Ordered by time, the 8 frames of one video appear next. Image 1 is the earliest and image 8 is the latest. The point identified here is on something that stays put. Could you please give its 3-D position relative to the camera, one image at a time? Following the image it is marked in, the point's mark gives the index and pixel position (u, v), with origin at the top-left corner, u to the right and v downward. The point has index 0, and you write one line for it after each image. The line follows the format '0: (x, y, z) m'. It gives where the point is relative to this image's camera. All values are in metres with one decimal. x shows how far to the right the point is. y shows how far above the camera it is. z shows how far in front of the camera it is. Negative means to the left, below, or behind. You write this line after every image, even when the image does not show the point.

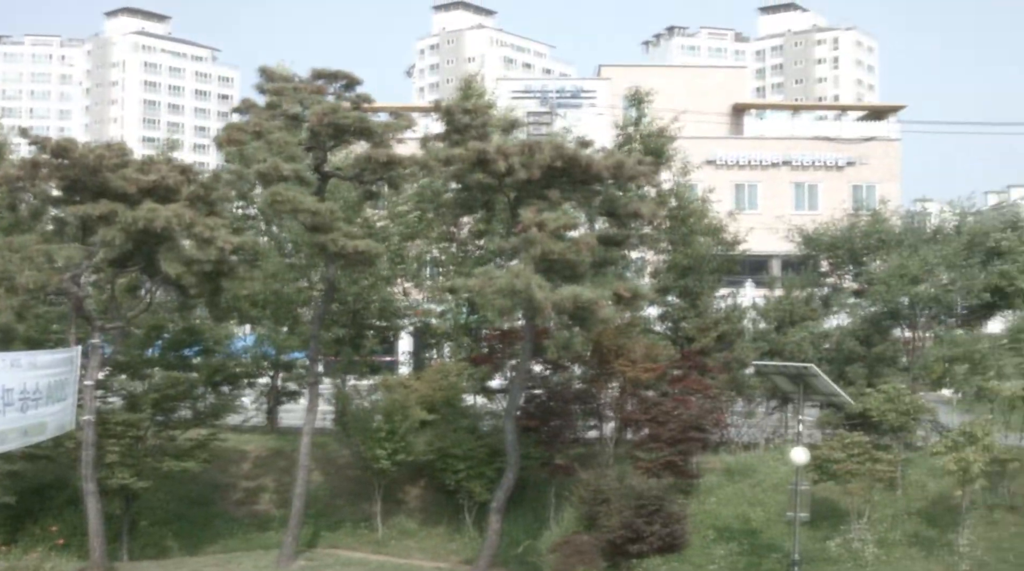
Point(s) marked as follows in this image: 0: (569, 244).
0: (+0.7, +0.5, +16.4) m
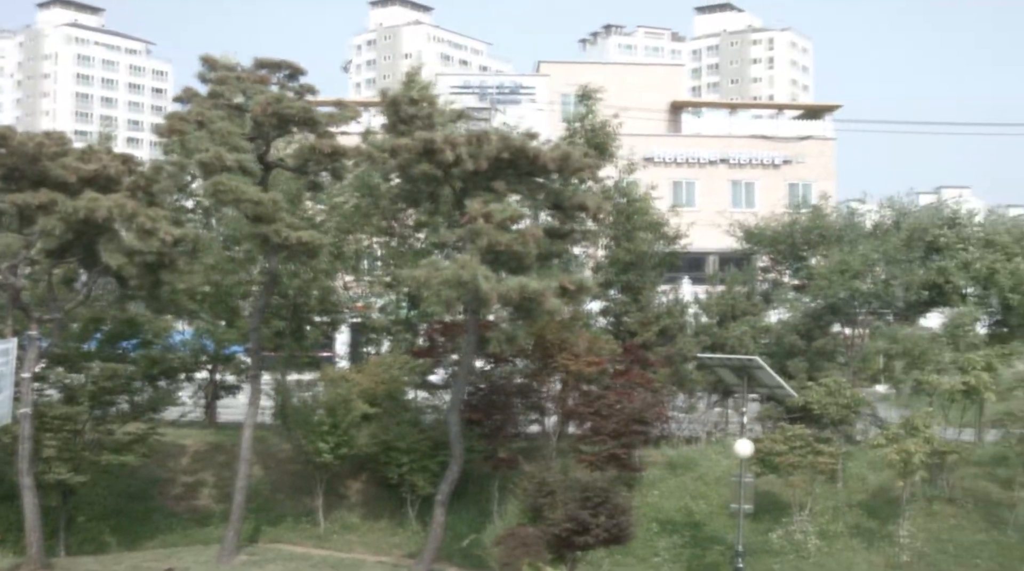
0: (0.0, +0.6, +16.4) m
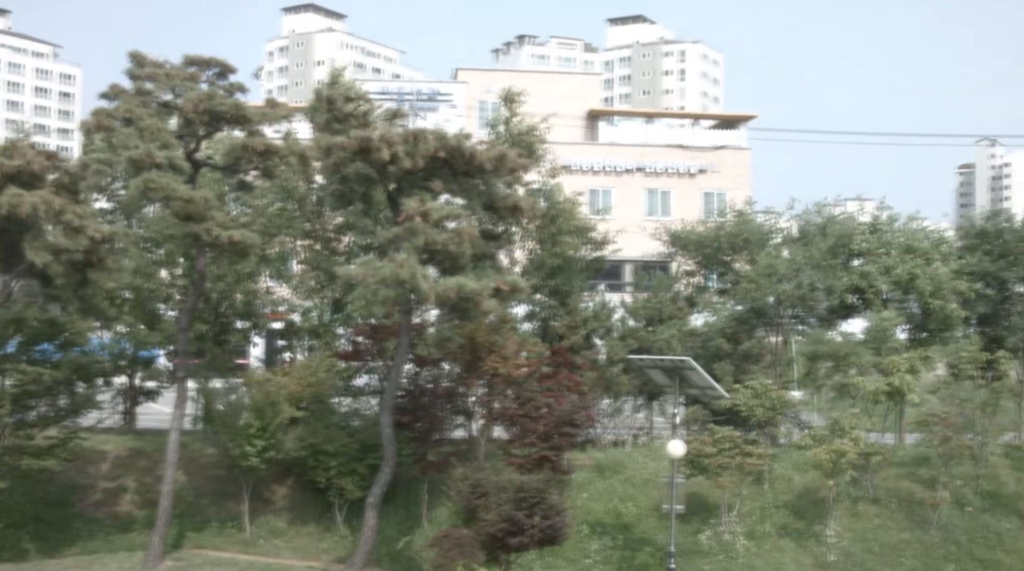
0: (-0.8, +0.6, +16.3) m
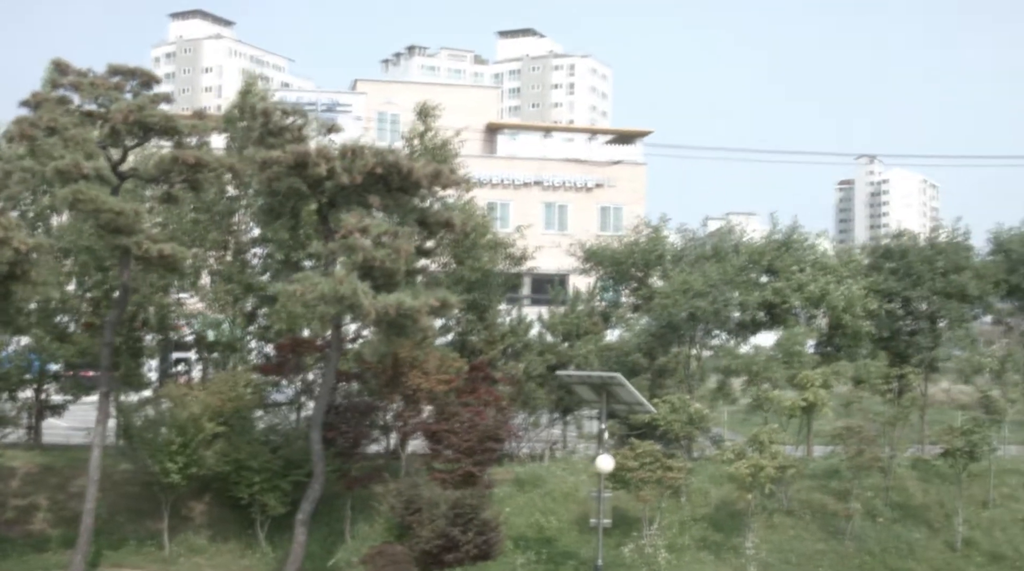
0: (-1.6, +0.4, +16.3) m
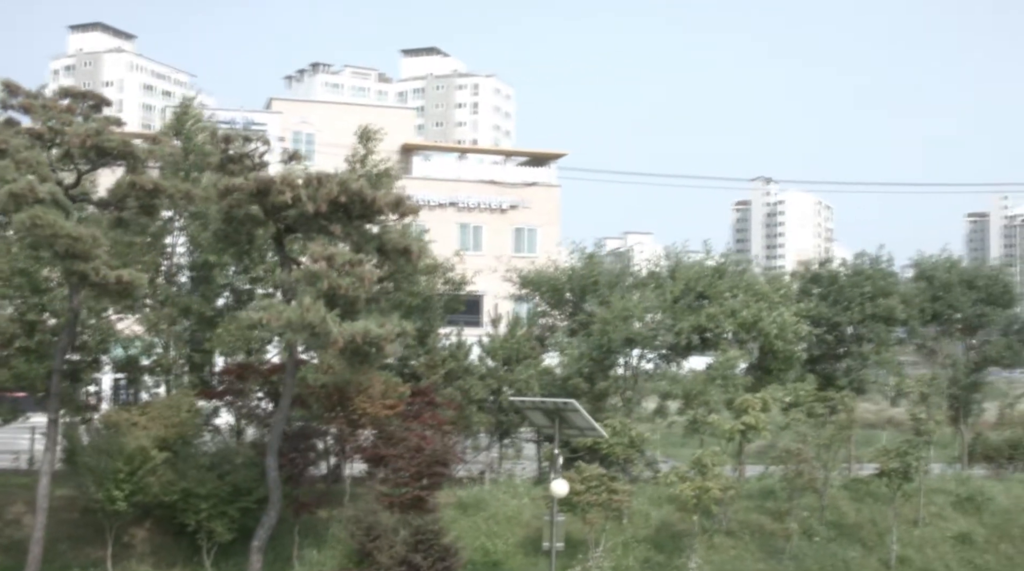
0: (-2.0, +0.1, +16.4) m
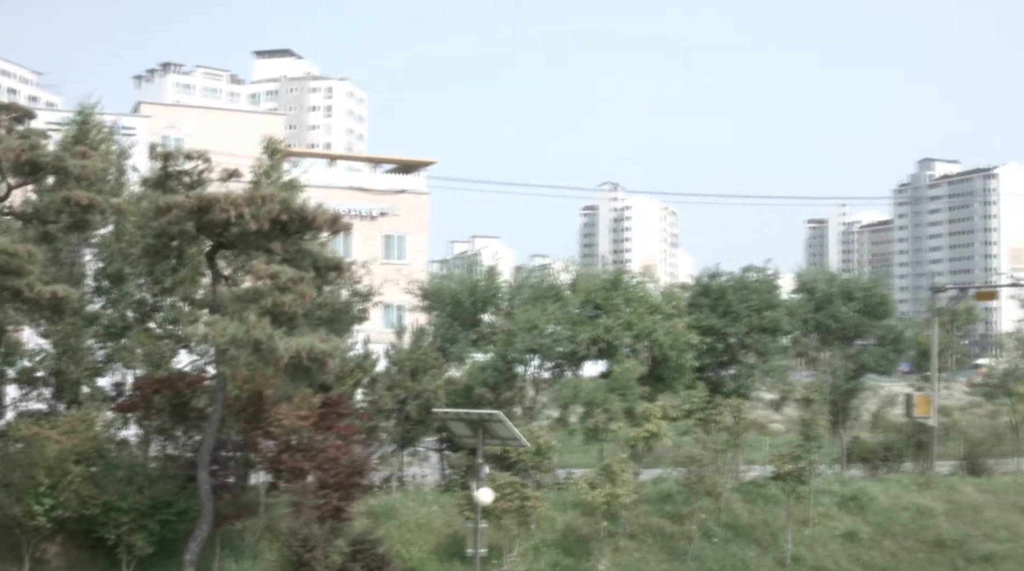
0: (-2.9, -0.1, +16.7) m
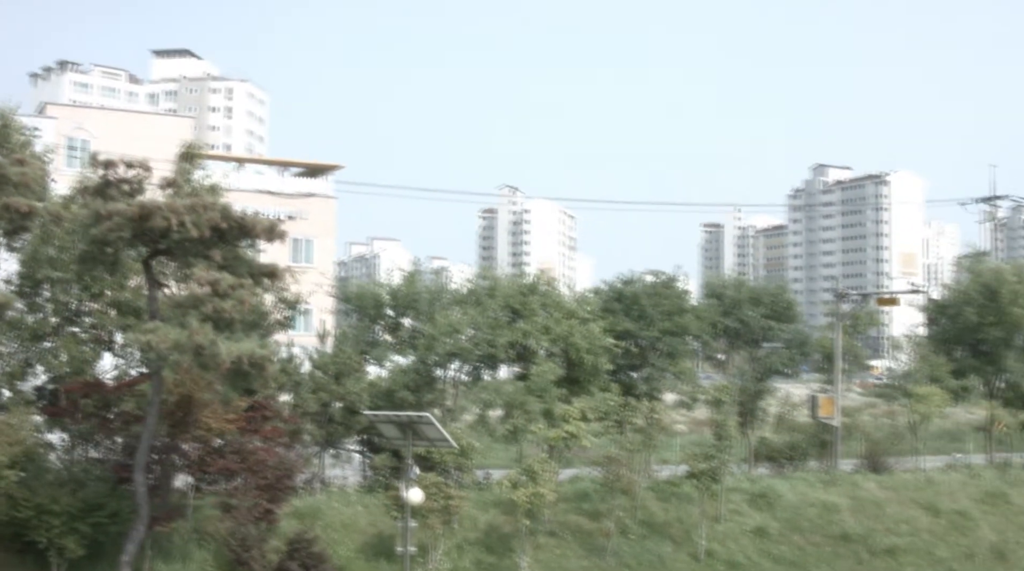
0: (-3.8, -0.2, +17.1) m
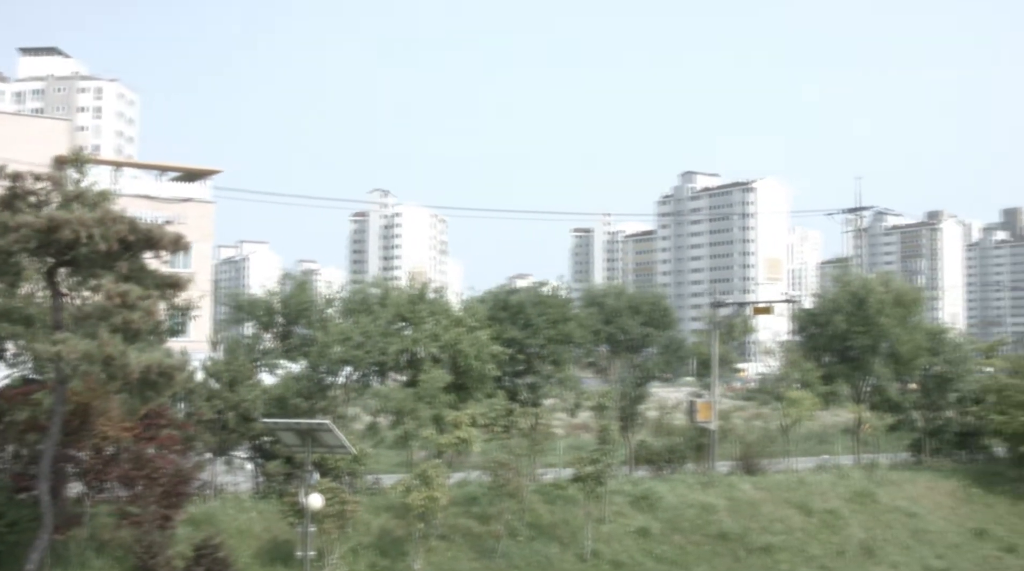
0: (-5.1, -0.4, +17.5) m
